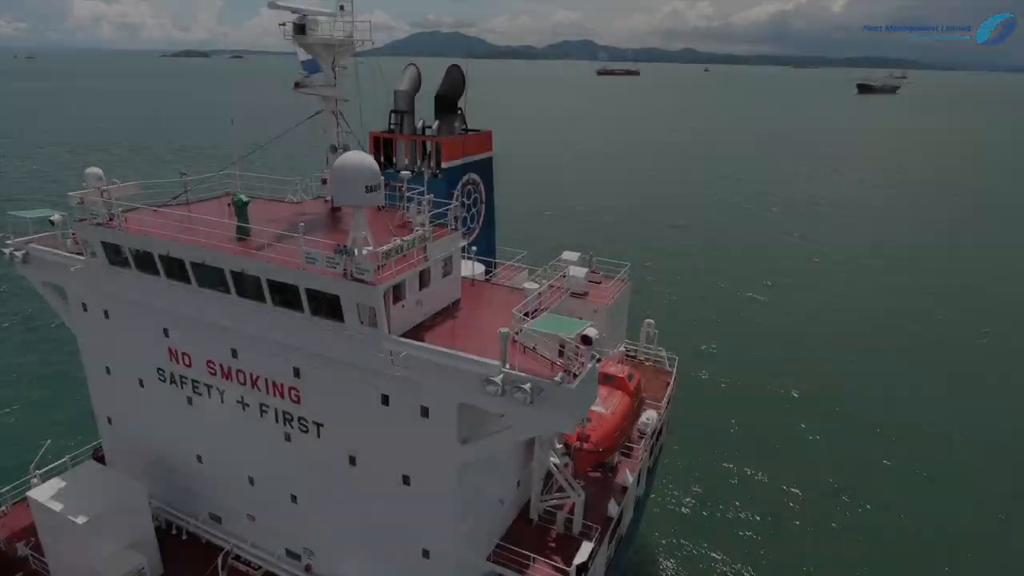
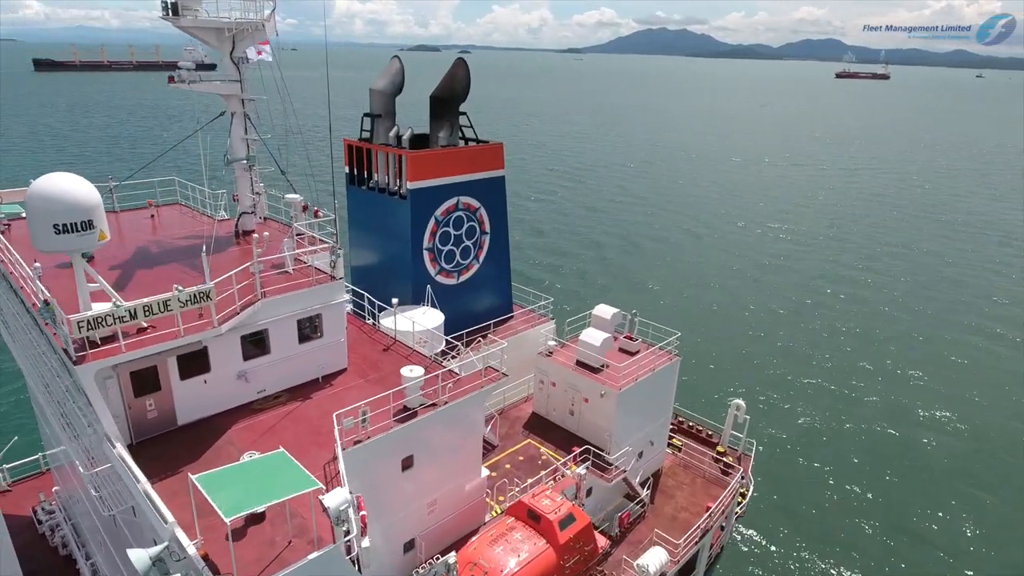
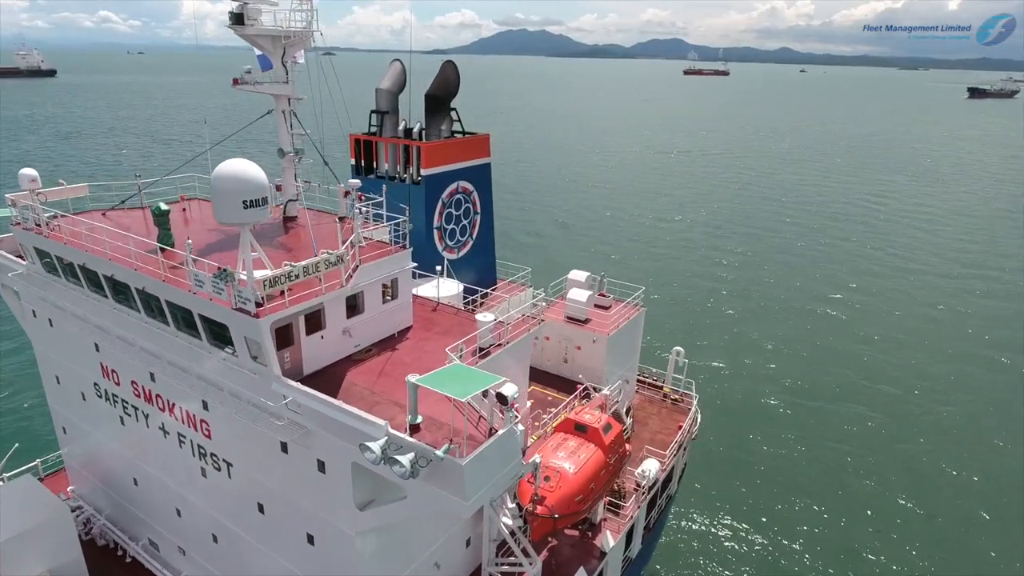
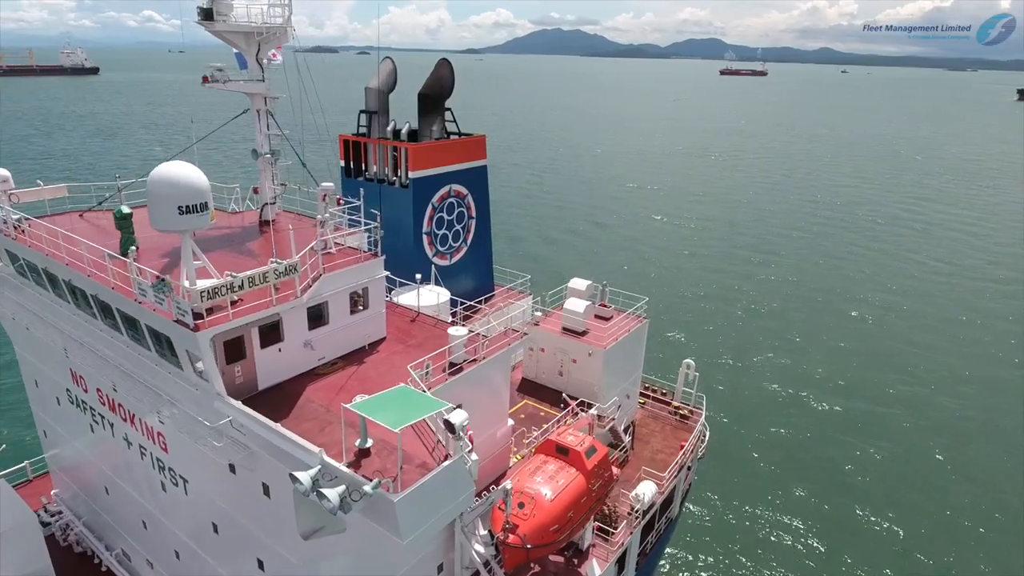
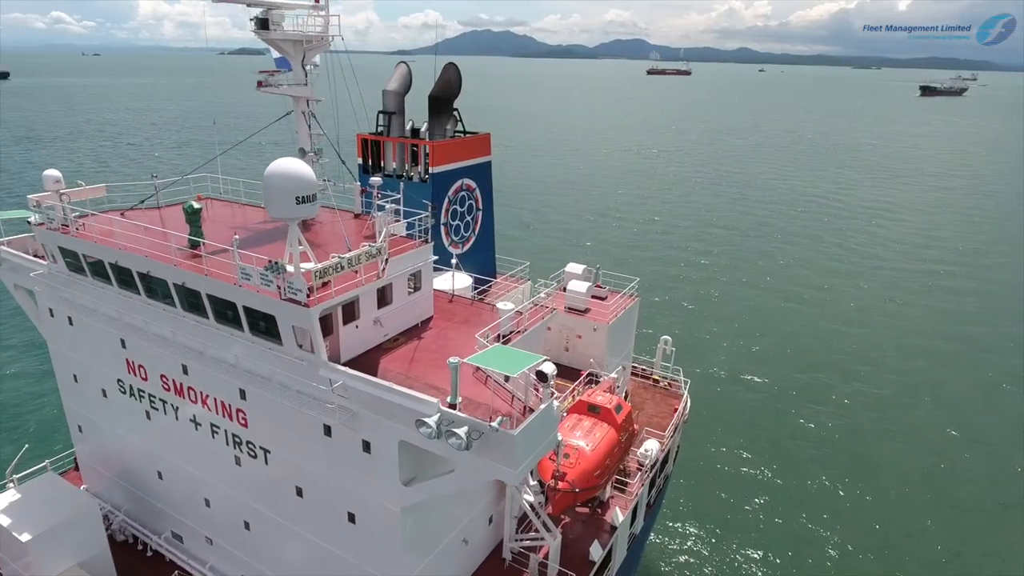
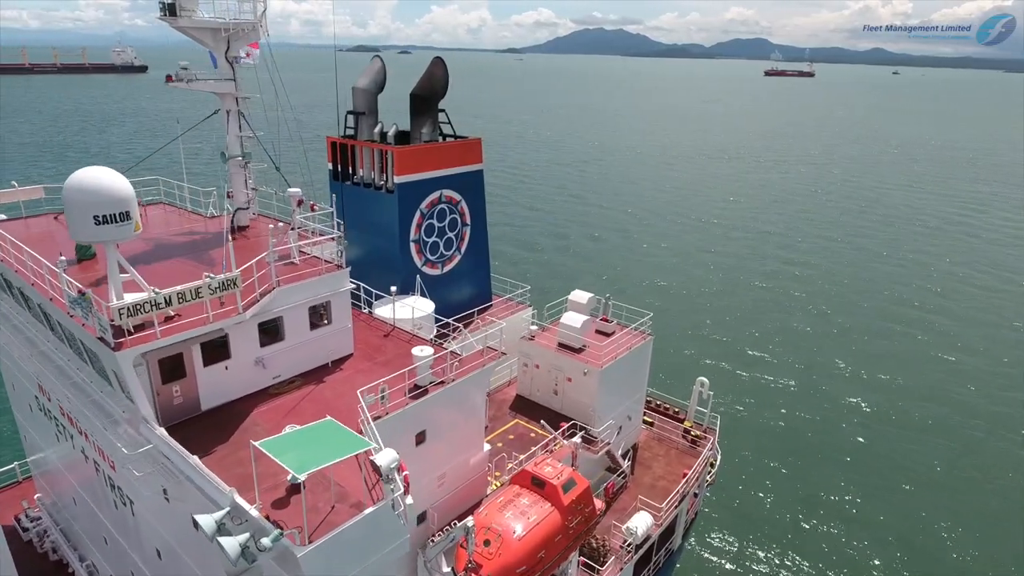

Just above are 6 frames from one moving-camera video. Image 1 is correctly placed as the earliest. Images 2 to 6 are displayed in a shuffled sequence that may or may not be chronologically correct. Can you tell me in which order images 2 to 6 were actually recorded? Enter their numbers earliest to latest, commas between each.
5, 3, 4, 6, 2
